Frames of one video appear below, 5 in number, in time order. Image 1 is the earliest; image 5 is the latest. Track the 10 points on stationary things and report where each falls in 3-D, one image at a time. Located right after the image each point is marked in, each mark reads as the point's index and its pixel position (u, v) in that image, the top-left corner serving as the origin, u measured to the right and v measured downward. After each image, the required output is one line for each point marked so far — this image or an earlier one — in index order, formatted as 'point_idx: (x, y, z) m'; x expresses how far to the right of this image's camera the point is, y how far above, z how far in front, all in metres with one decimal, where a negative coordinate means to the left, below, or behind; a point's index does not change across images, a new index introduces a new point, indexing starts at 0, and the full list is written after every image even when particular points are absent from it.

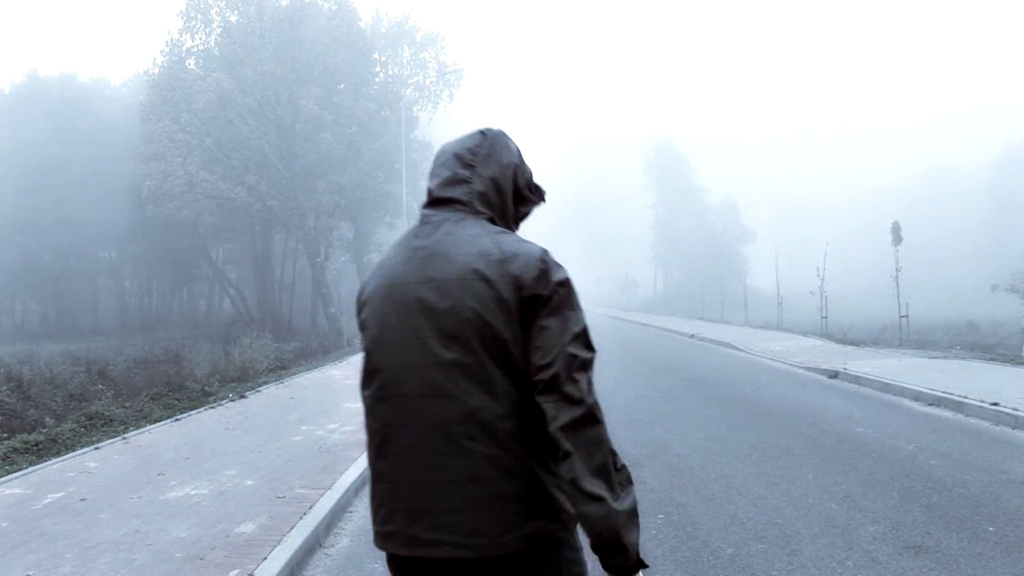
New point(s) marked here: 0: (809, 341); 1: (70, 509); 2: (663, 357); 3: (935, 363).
0: (+6.6, -1.2, +19.7) m
1: (-2.4, -1.2, +4.9) m
2: (+3.0, -1.4, +17.8) m
3: (+6.1, -1.1, +12.8) m
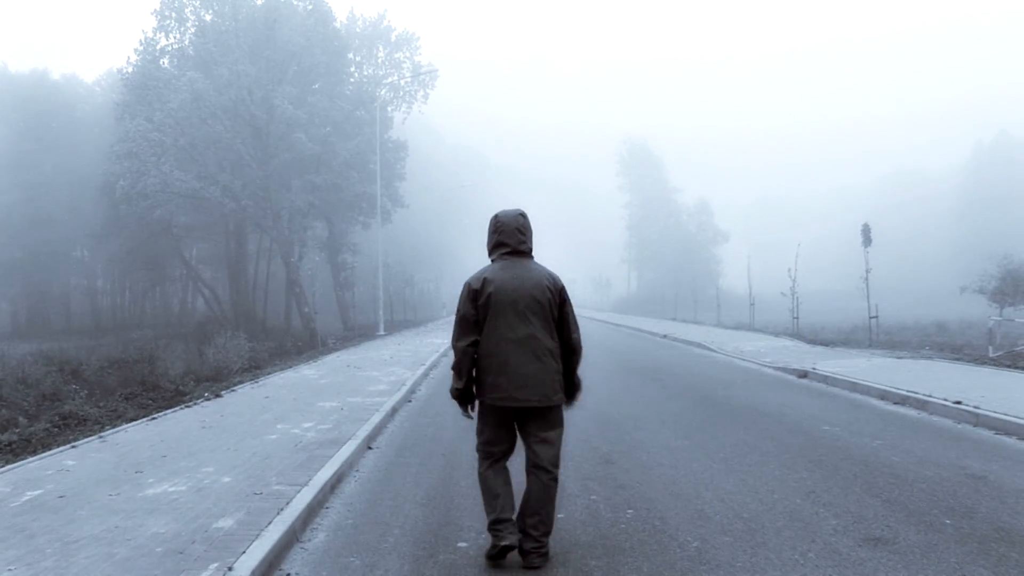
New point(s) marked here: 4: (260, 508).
0: (+6.0, -1.2, +20.0) m
1: (-2.6, -1.2, +5.0) m
2: (+2.5, -1.4, +18.0) m
3: (+5.7, -1.1, +13.1) m
4: (-1.4, -1.2, +4.8) m
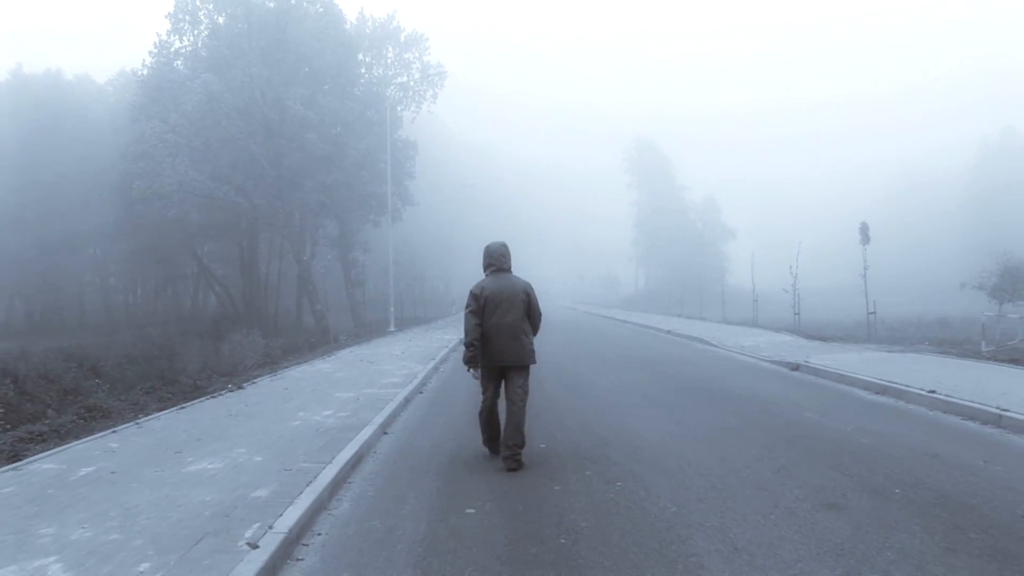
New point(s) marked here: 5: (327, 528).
0: (+6.2, -1.1, +20.5) m
1: (-2.6, -1.2, +5.6) m
2: (+2.6, -1.3, +18.6) m
3: (+5.8, -1.1, +13.7) m
4: (-1.4, -1.2, +5.5) m
5: (-1.0, -1.3, +4.8) m
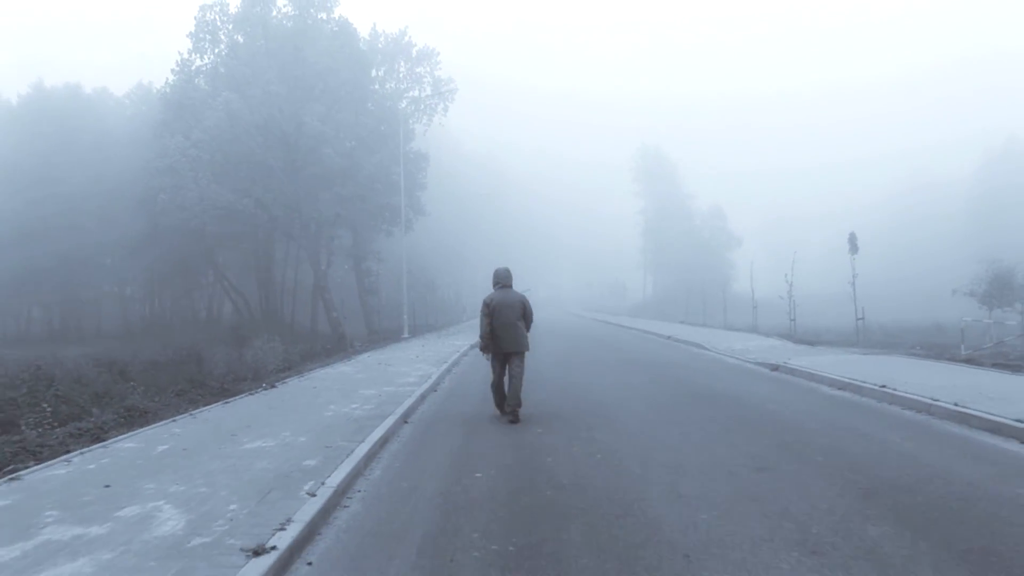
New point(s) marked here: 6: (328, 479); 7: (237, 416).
0: (+6.4, -1.3, +21.7) m
1: (-2.6, -1.3, +6.9) m
2: (+2.8, -1.5, +19.8) m
3: (+5.9, -1.2, +14.9) m
4: (-1.4, -1.3, +6.7) m
5: (-1.0, -1.4, +6.0) m
6: (-1.2, -1.3, +5.8) m
7: (-2.9, -1.3, +9.2) m
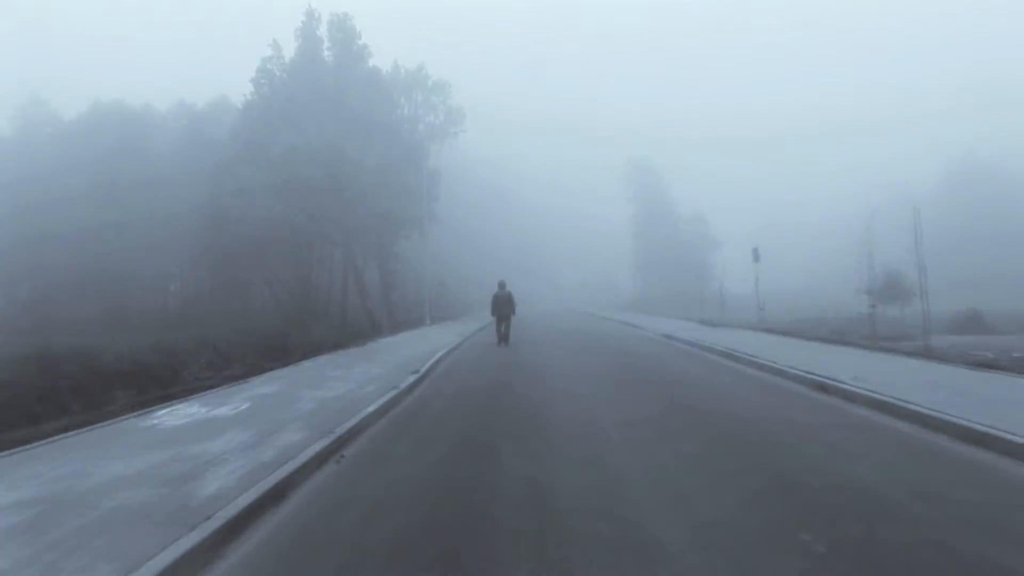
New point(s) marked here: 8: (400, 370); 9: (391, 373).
0: (+6.2, -1.3, +30.3) m
1: (-2.8, -1.3, +15.5) m
2: (+2.6, -1.5, +28.4) m
3: (+5.7, -1.2, +23.4) m
4: (-1.6, -1.3, +15.3) m
5: (-1.2, -1.4, +14.6) m
6: (-1.4, -1.3, +14.4) m
7: (-3.1, -1.3, +17.8) m
8: (-1.9, -1.3, +16.5) m
9: (-1.9, -1.3, +15.1) m
